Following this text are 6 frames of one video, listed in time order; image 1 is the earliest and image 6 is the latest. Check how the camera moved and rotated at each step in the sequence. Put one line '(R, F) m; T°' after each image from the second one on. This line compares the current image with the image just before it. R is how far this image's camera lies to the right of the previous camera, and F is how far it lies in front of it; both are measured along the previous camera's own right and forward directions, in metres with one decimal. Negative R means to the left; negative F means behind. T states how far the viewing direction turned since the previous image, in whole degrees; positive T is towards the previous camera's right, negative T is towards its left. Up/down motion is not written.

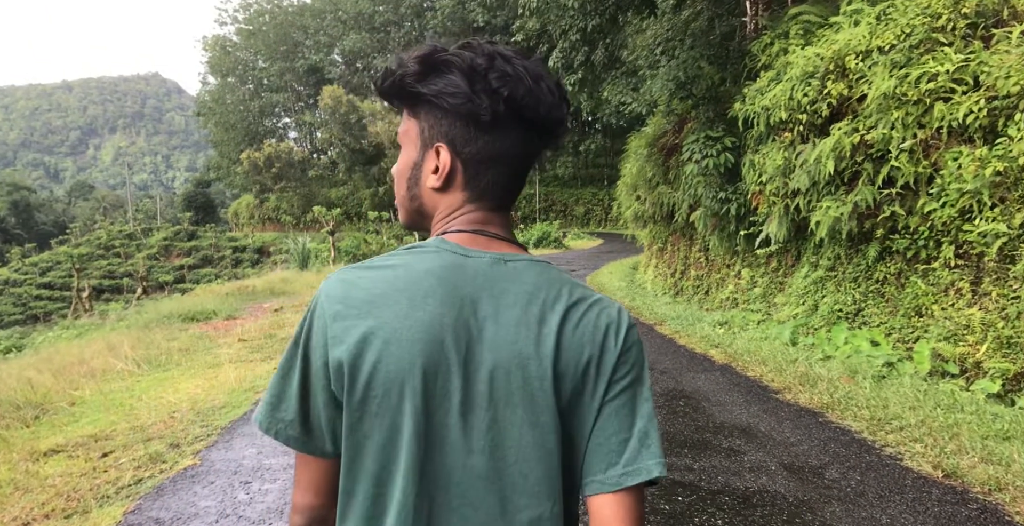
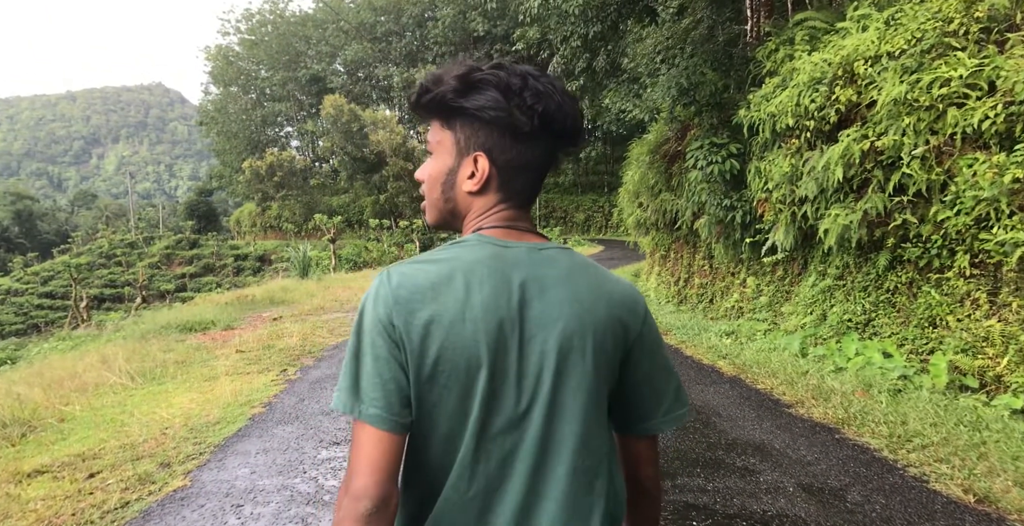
(0.0, +0.1) m; 0°
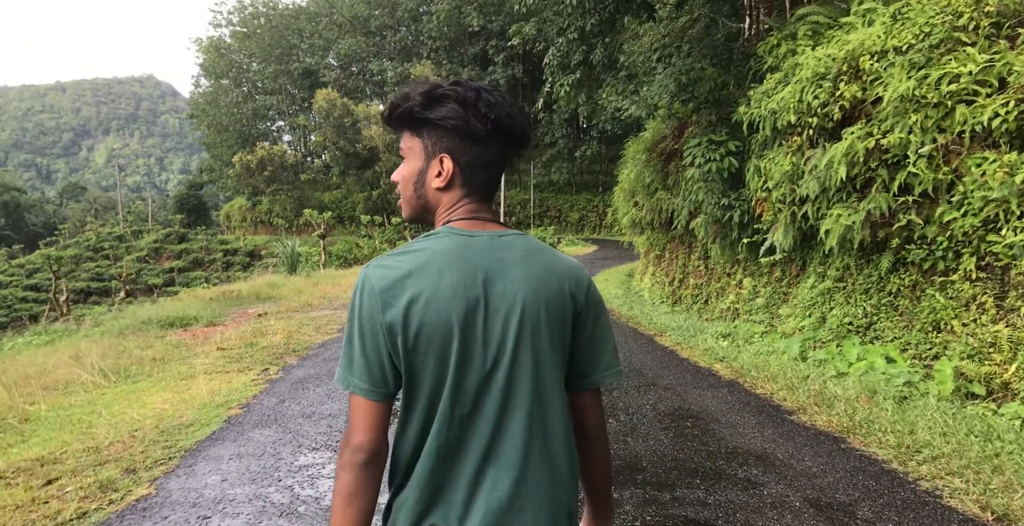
(0.0, +0.2) m; +1°
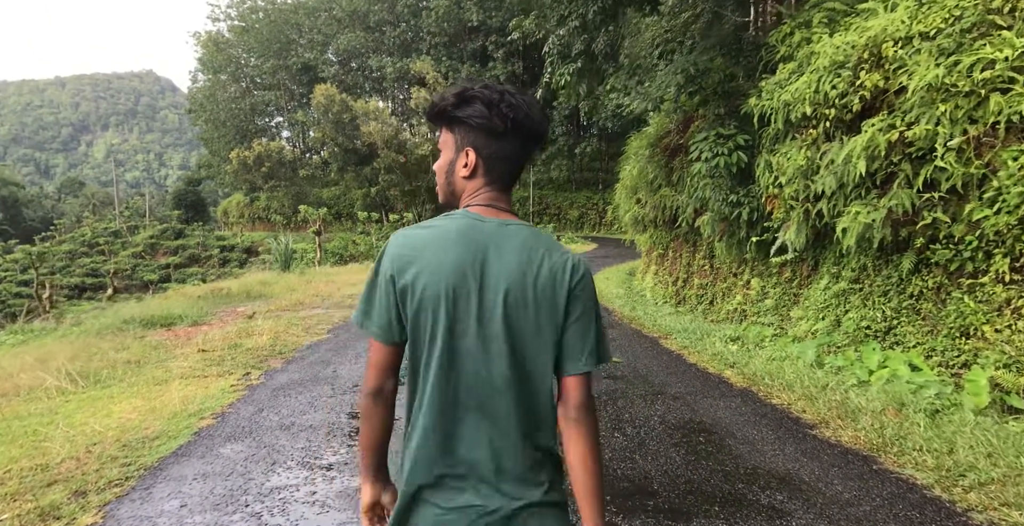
(0.0, +0.3) m; 0°
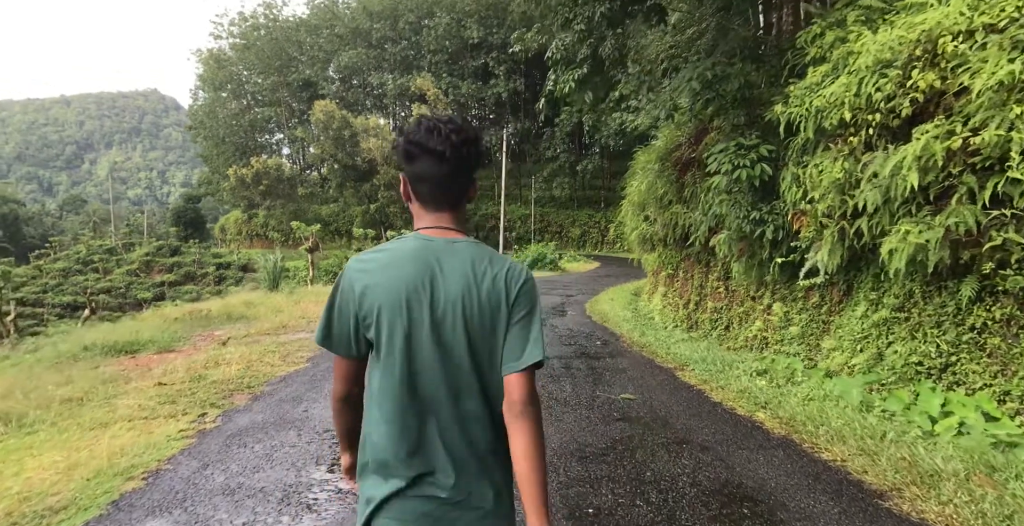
(0.0, +0.7) m; 0°
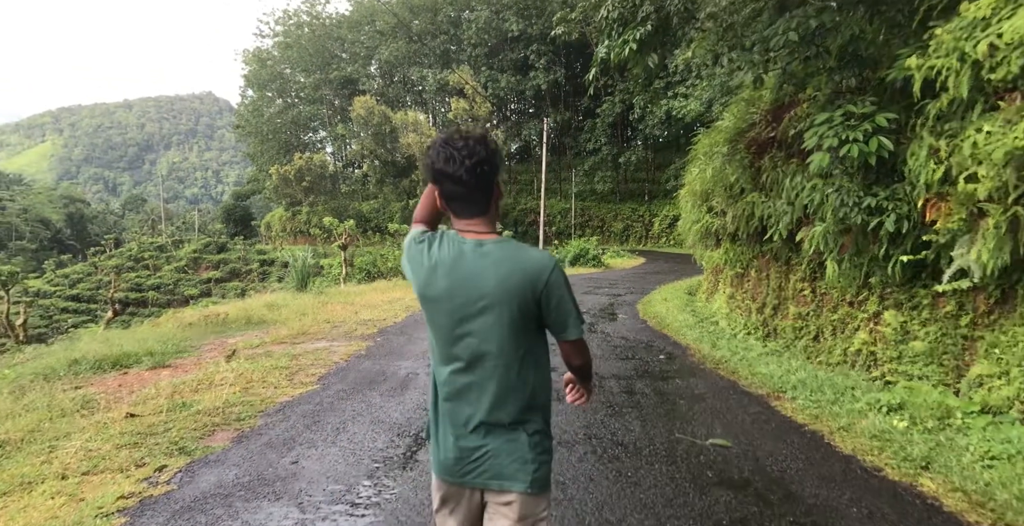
(-0.1, +1.2) m; -4°
